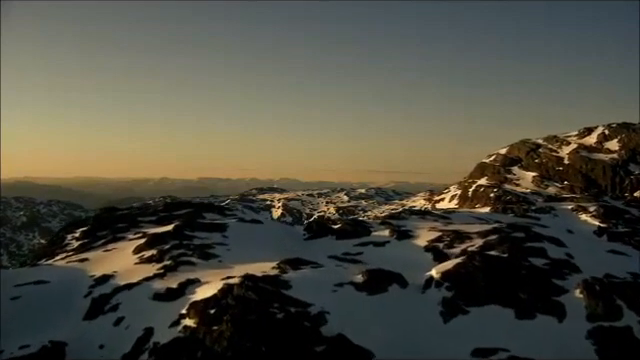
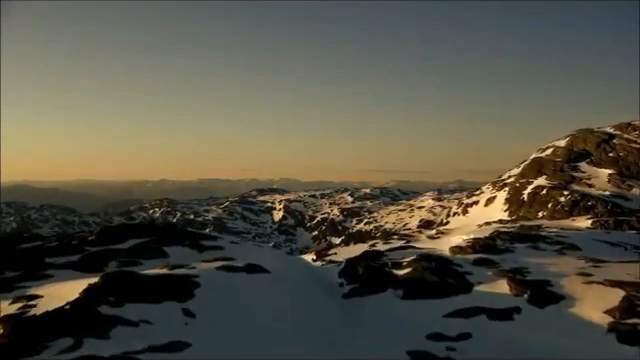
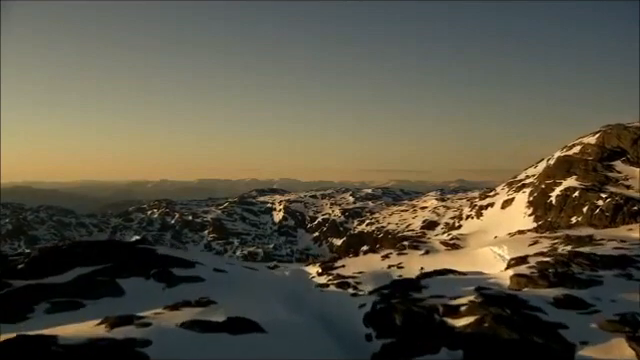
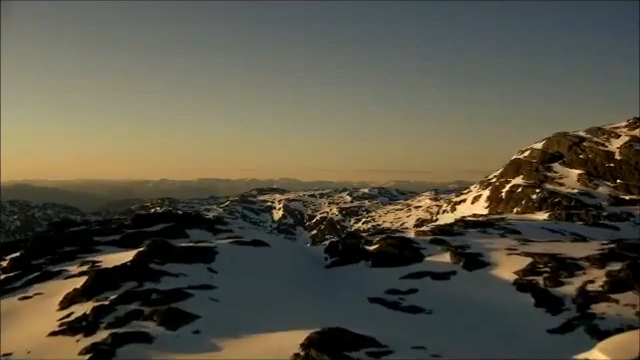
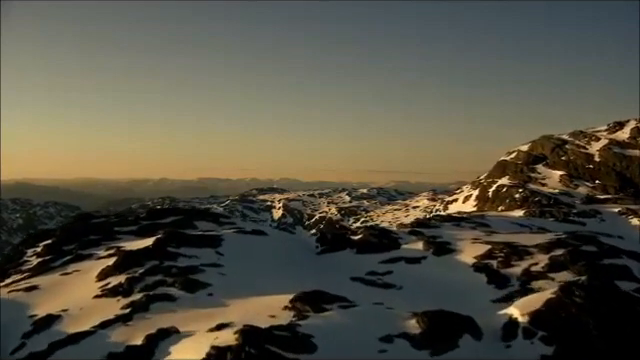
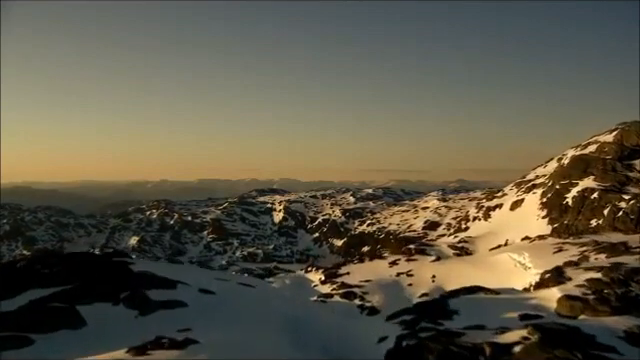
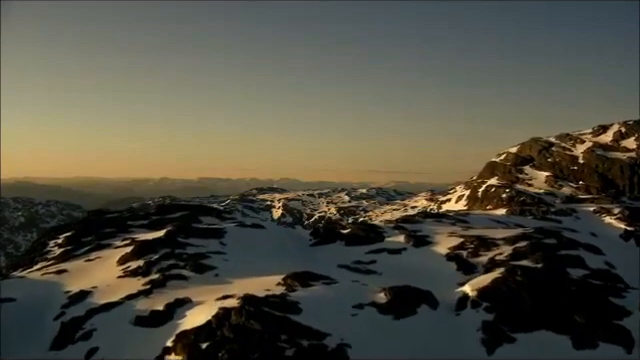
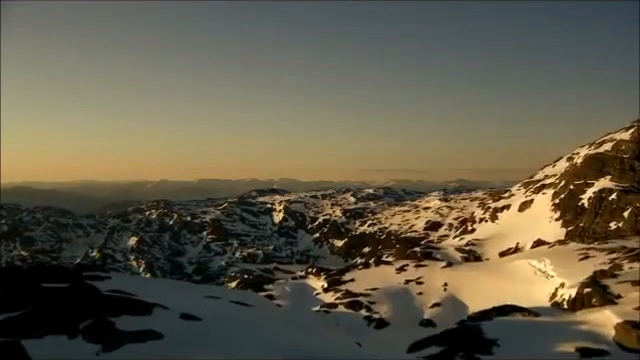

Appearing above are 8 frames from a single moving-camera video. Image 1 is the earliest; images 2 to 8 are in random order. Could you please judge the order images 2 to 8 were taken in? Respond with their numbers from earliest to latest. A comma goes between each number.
7, 5, 4, 2, 3, 6, 8
